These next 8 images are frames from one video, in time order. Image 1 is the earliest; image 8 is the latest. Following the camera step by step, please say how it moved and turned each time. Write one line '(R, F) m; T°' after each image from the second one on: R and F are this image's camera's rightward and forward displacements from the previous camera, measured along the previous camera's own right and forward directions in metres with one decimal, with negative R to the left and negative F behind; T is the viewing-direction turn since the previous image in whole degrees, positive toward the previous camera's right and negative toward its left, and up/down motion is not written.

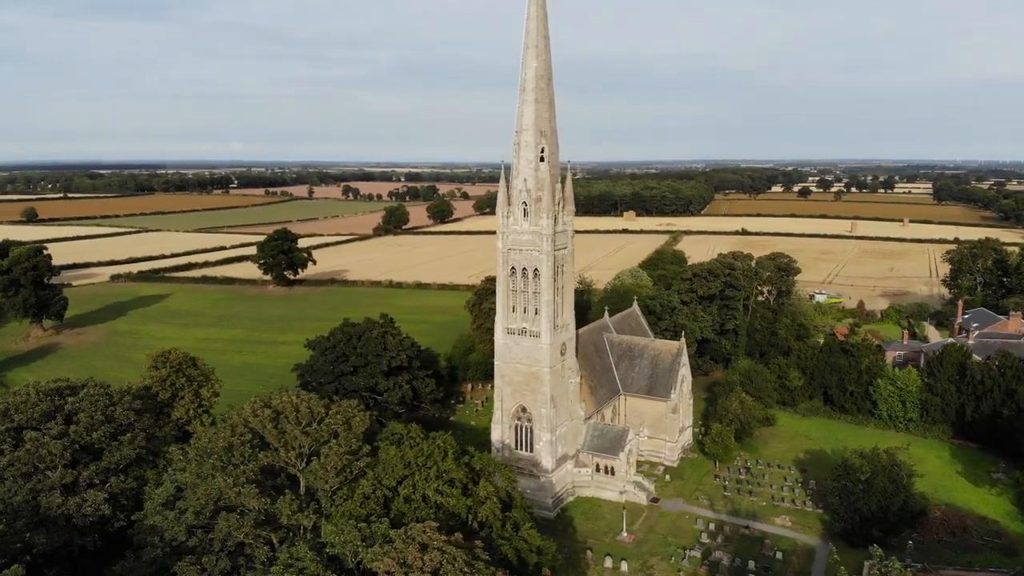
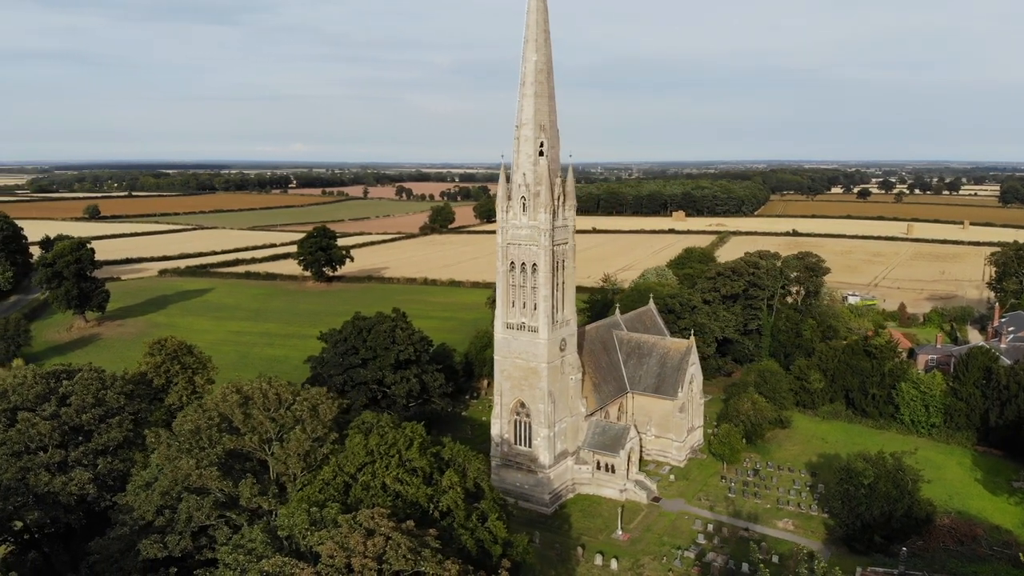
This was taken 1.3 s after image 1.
(+2.4, +0.1) m; -4°
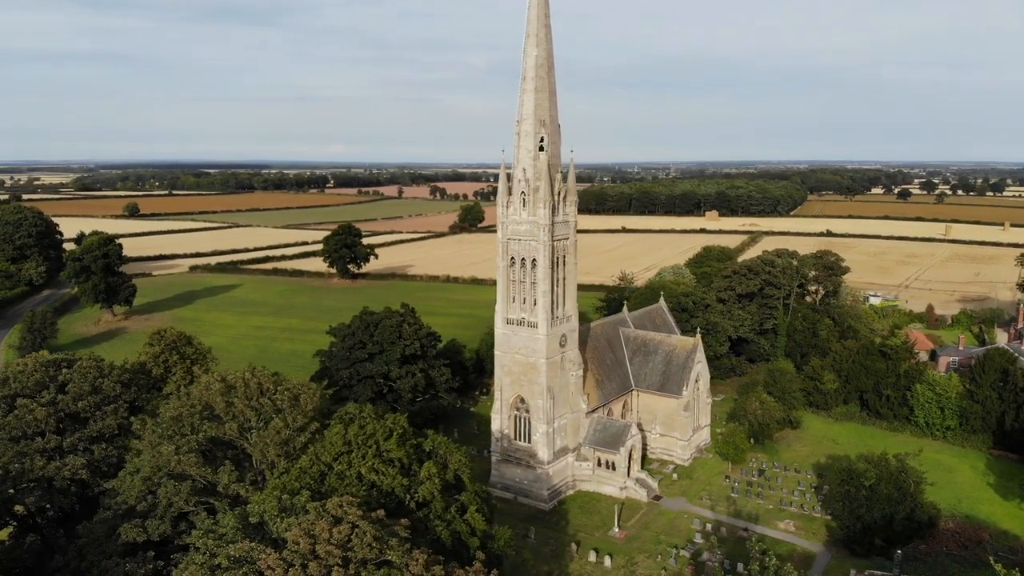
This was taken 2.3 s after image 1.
(+1.6, 0.0) m; -2°
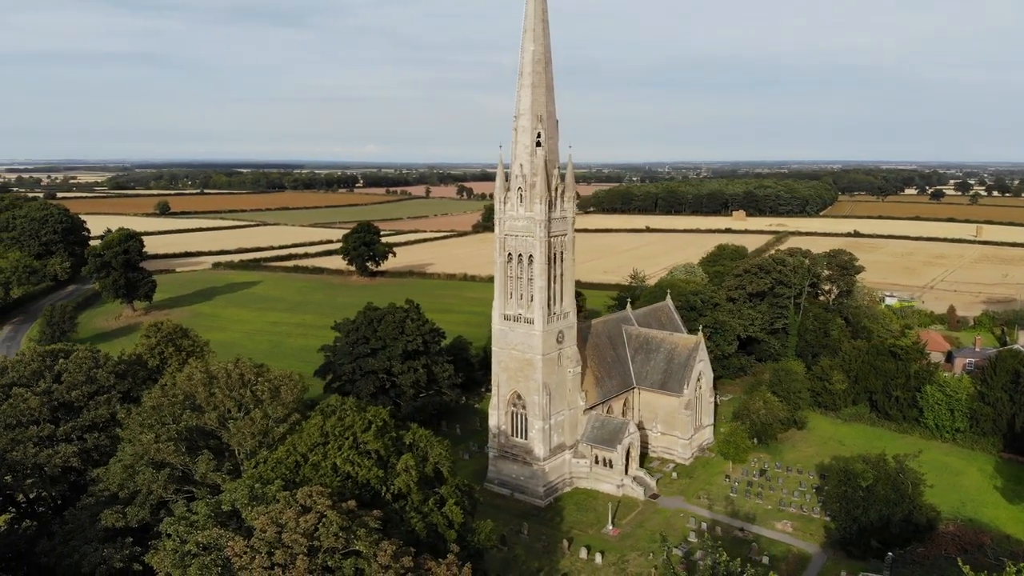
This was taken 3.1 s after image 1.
(+1.4, +0.1) m; -2°
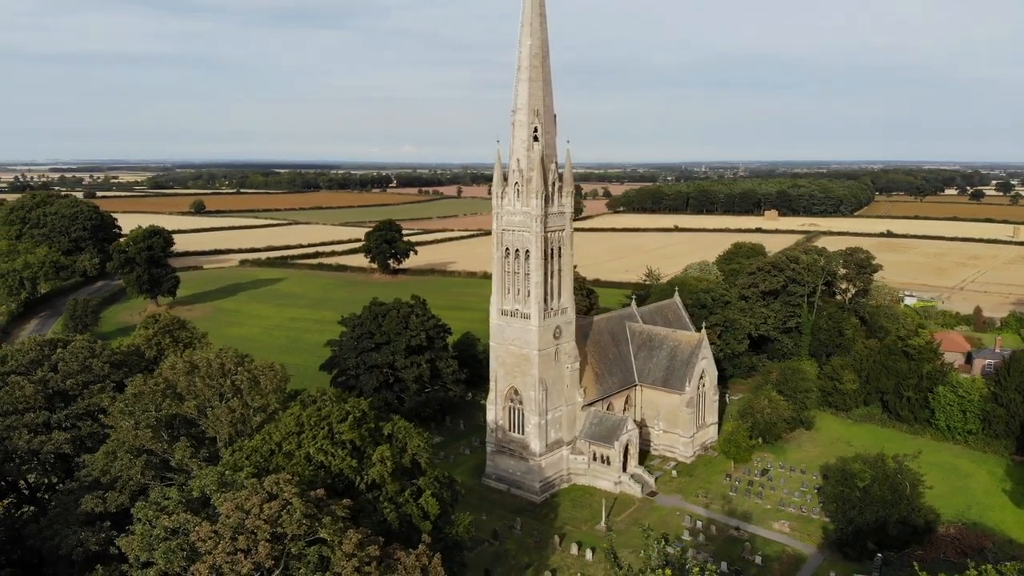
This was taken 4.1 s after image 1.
(+1.6, +0.1) m; -2°
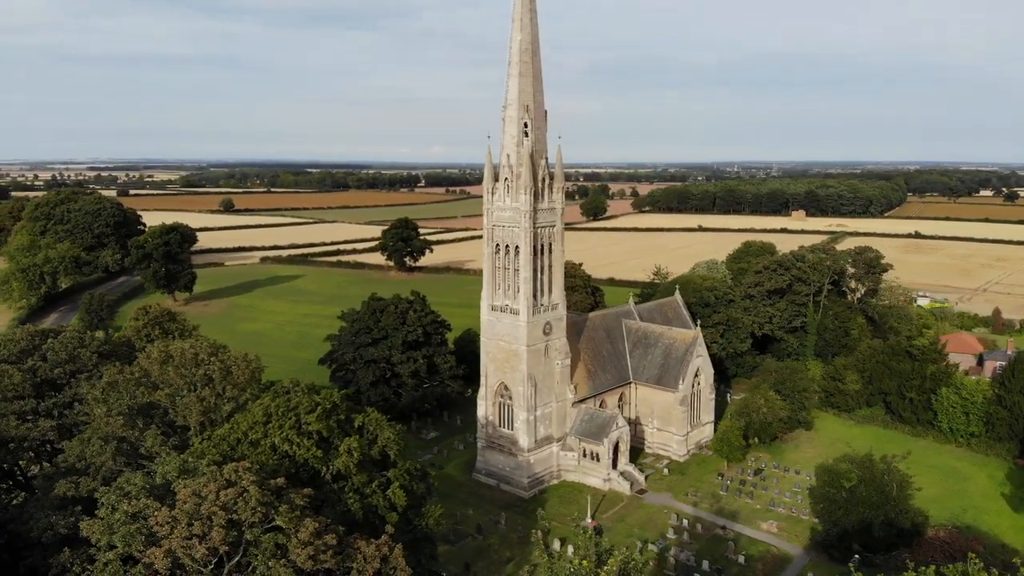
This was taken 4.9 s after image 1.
(+1.7, 0.0) m; -2°
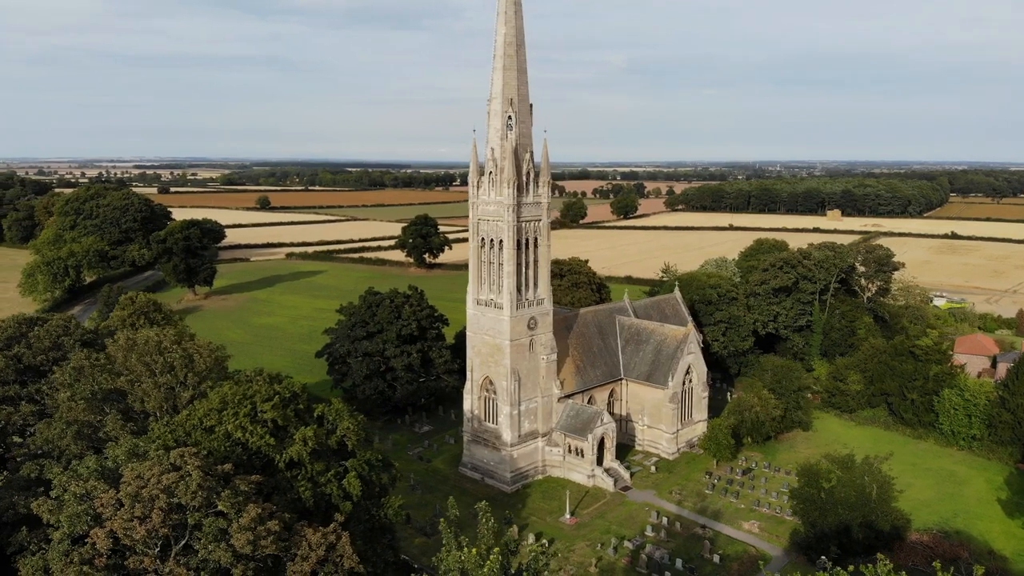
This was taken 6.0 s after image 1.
(+2.3, +0.1) m; -2°
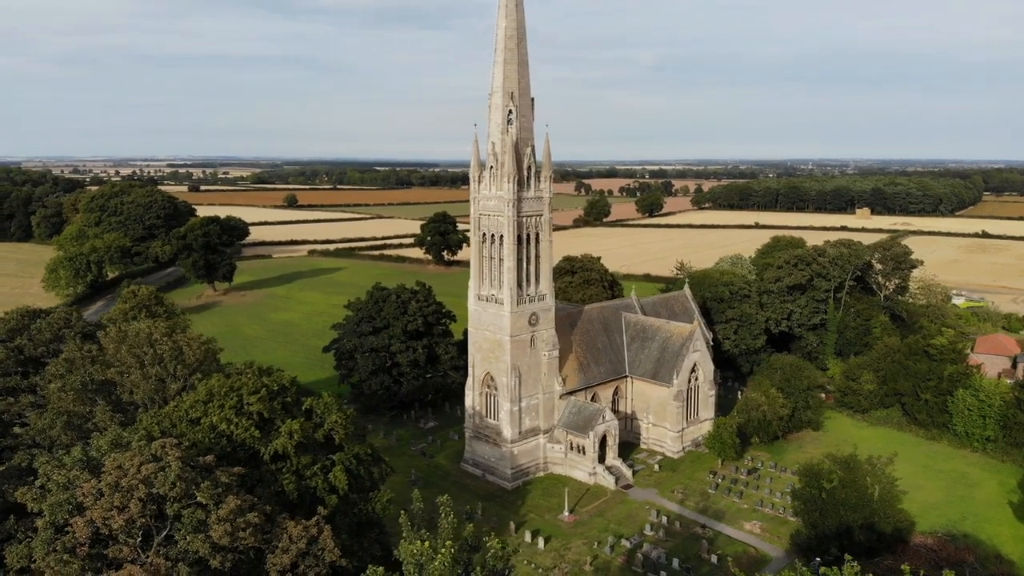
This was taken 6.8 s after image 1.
(+1.2, +0.2) m; -2°
